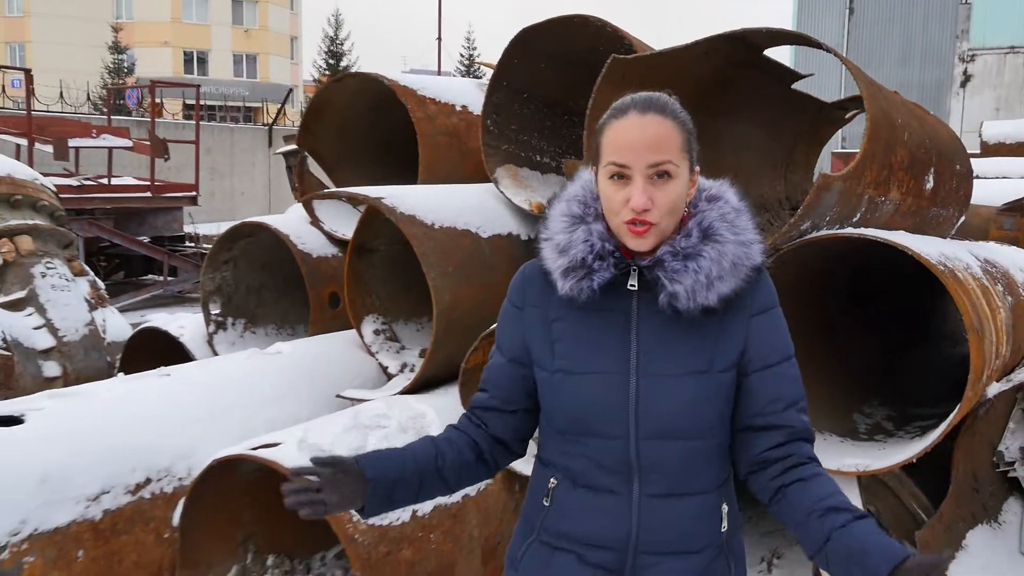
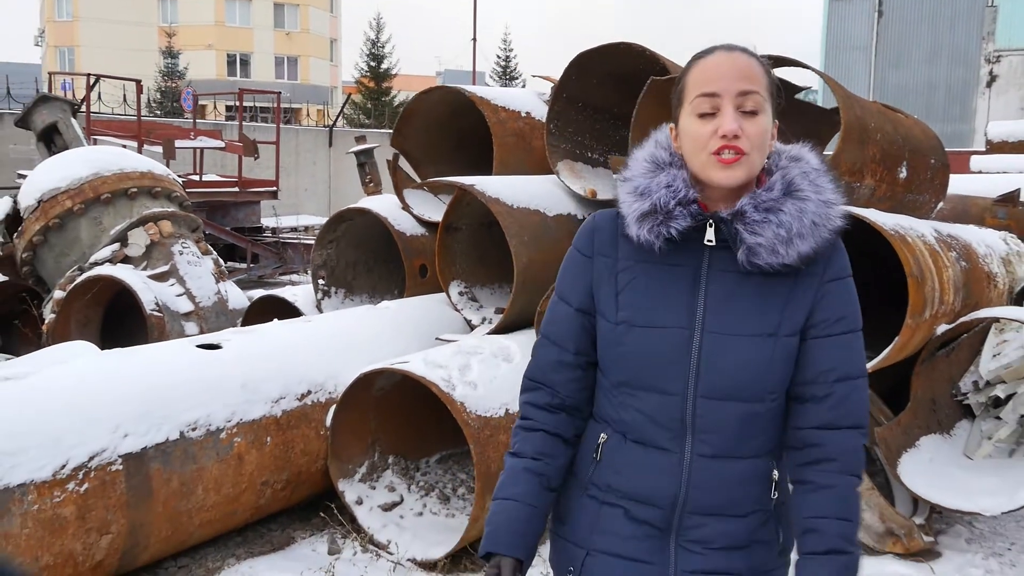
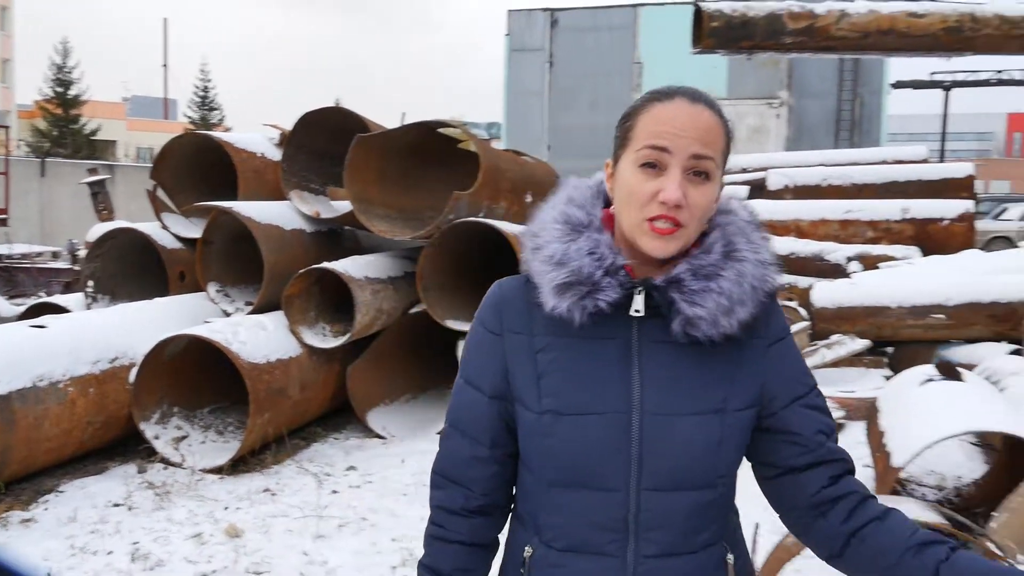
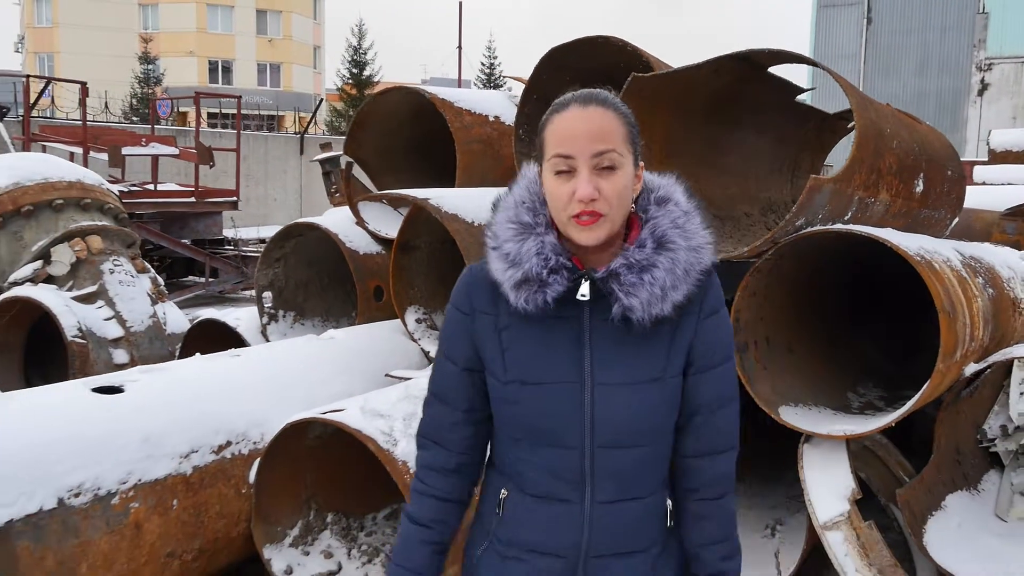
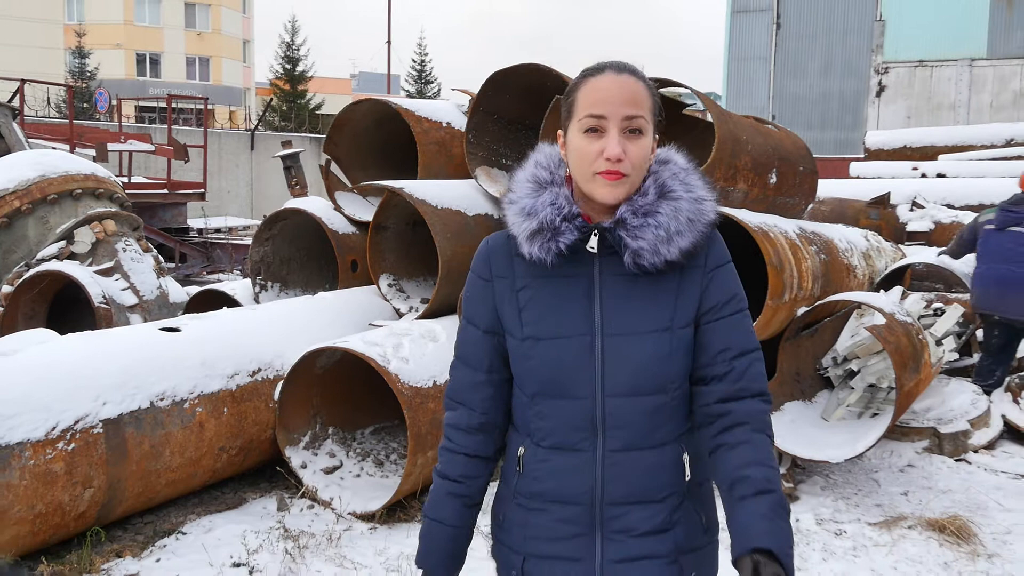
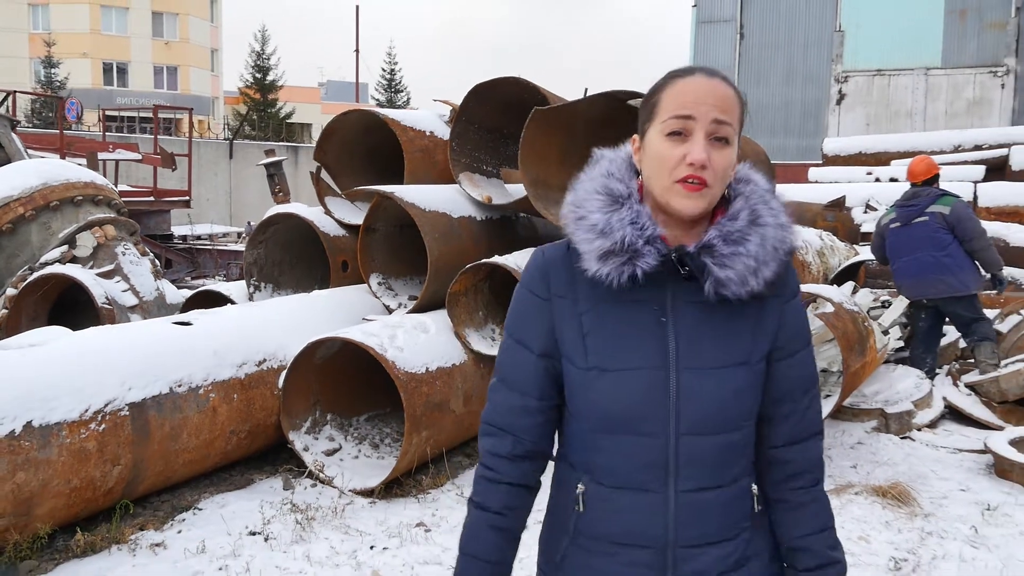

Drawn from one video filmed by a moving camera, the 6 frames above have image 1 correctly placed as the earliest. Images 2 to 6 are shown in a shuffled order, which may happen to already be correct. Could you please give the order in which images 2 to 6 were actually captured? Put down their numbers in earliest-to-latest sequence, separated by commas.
4, 2, 5, 6, 3
